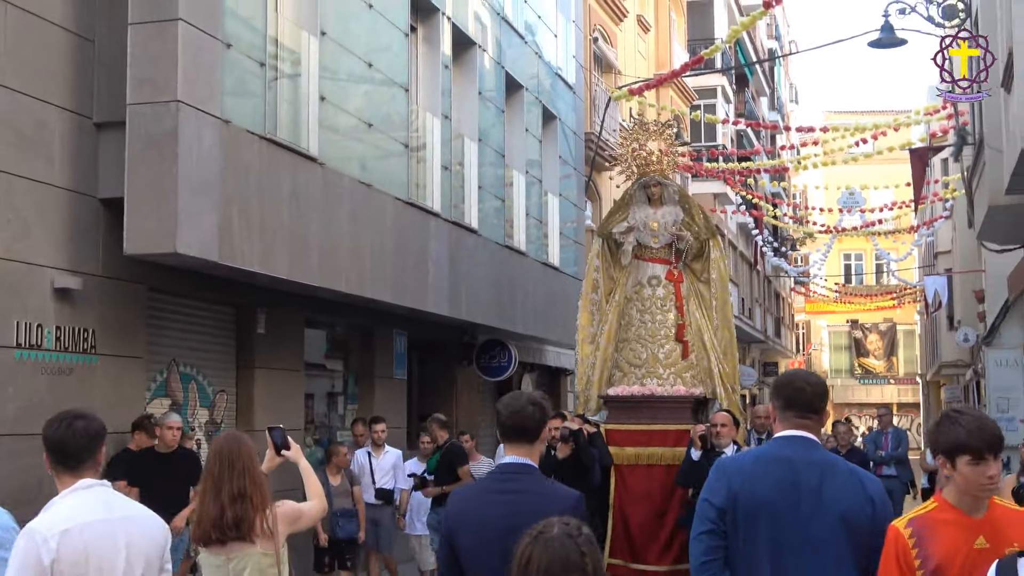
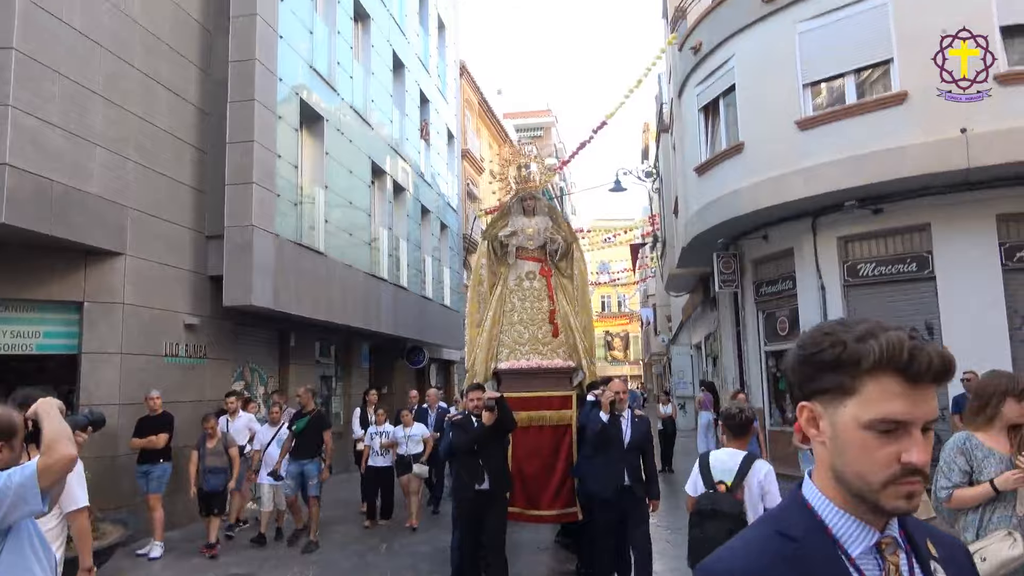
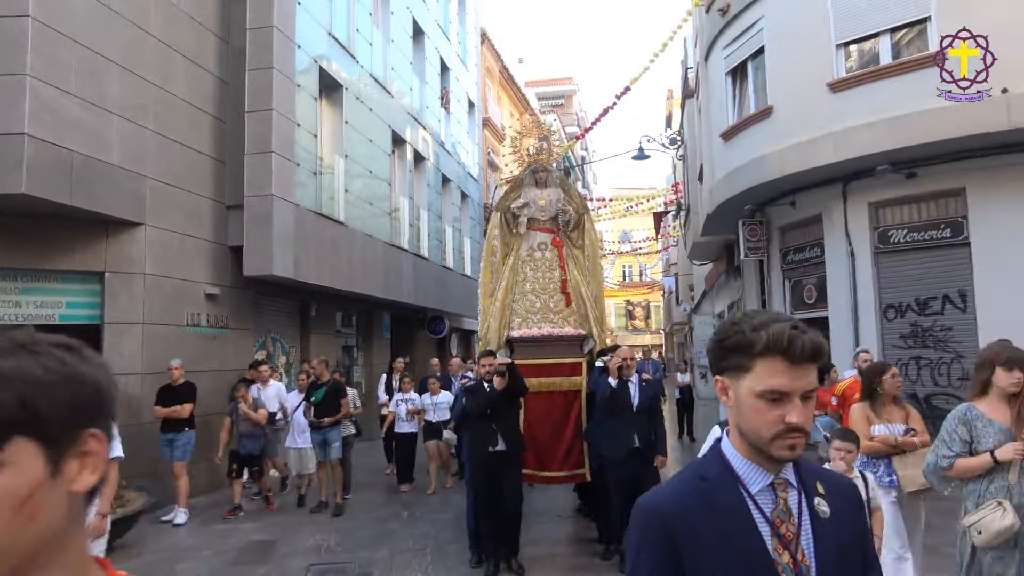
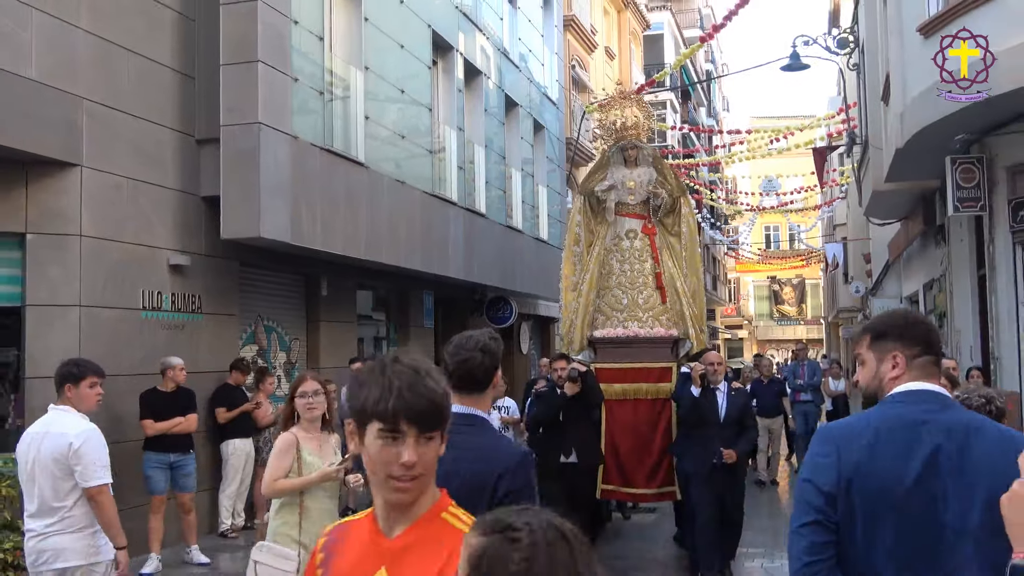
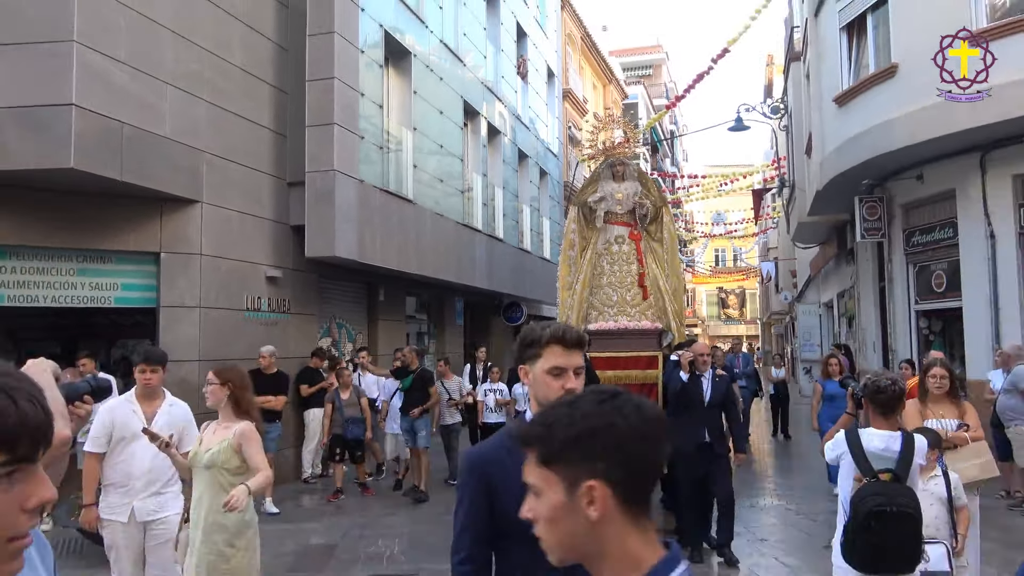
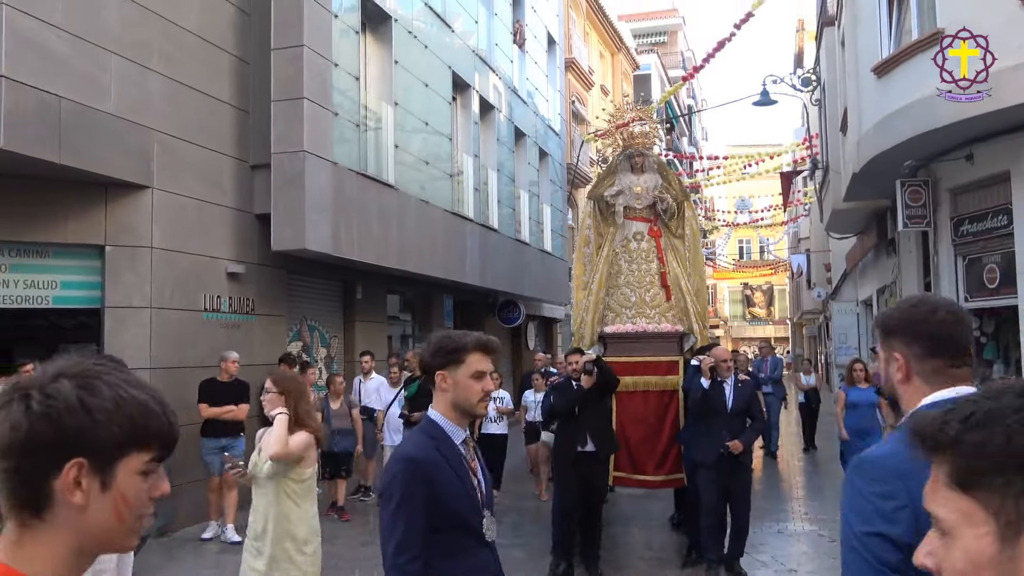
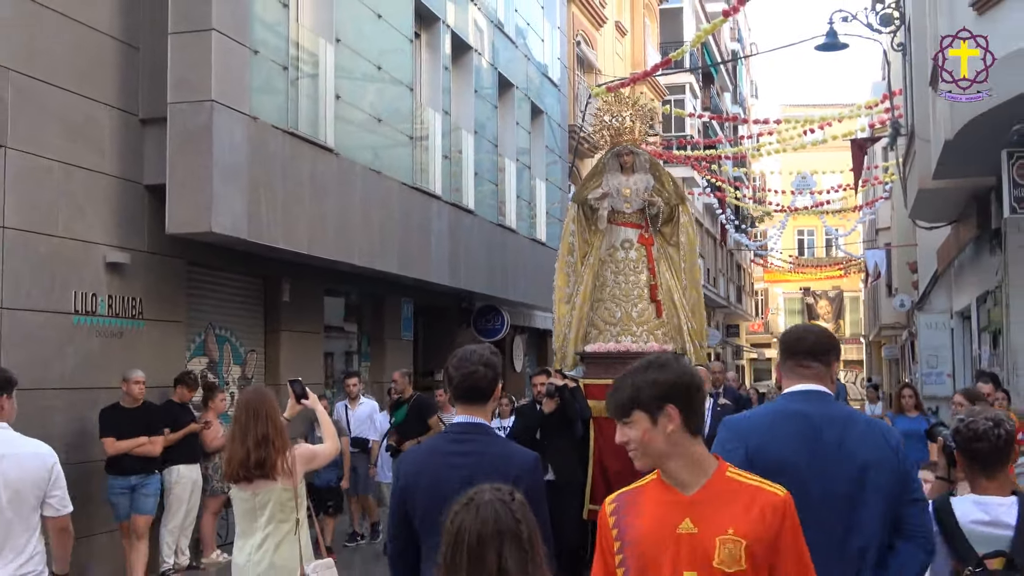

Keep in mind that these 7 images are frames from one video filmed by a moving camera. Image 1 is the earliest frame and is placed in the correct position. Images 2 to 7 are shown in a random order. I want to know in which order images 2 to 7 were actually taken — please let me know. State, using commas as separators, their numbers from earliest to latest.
7, 4, 6, 5, 3, 2
